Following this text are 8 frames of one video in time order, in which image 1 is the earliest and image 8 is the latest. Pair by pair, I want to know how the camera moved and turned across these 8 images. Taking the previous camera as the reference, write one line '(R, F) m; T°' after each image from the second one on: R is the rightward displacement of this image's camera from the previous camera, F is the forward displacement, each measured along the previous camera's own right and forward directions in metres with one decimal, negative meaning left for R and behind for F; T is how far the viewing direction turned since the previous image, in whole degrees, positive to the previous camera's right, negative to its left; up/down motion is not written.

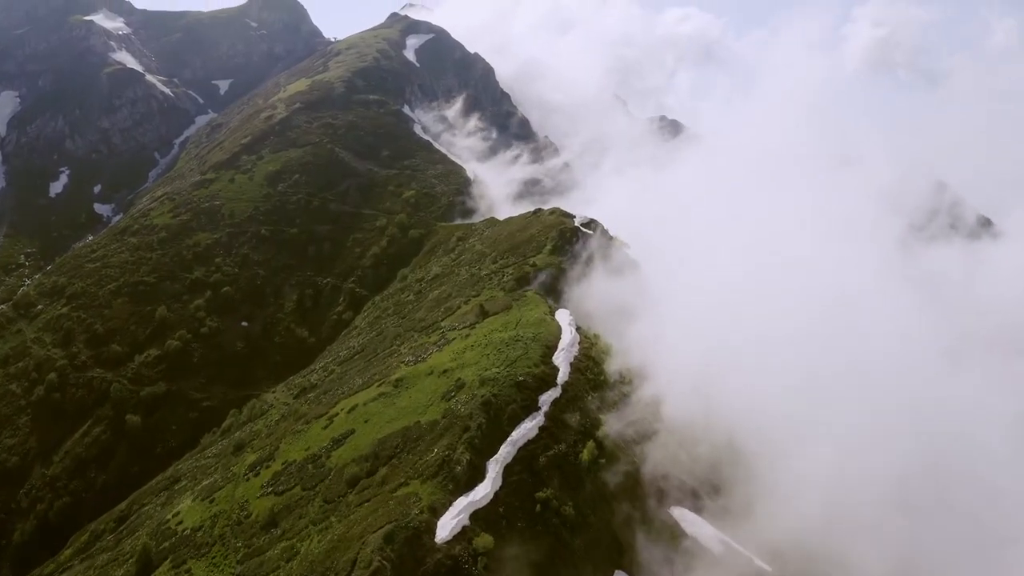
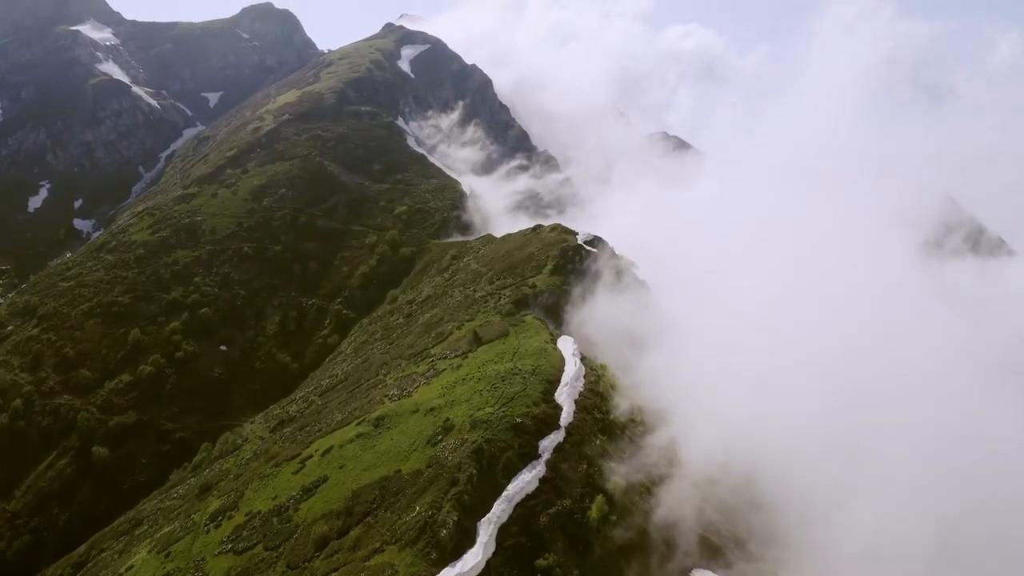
(+0.2, +8.3) m; 0°
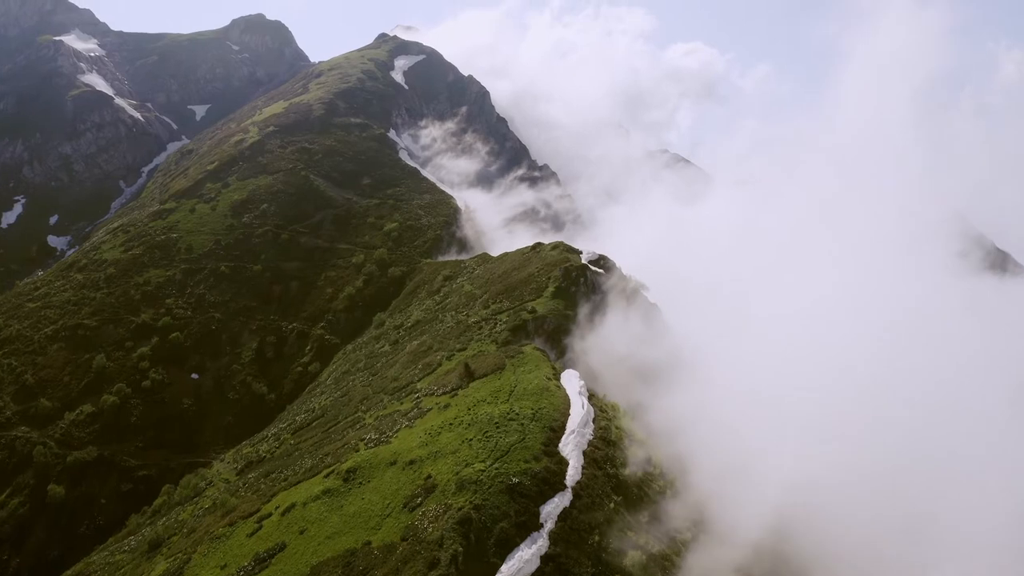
(+0.2, +9.5) m; 0°
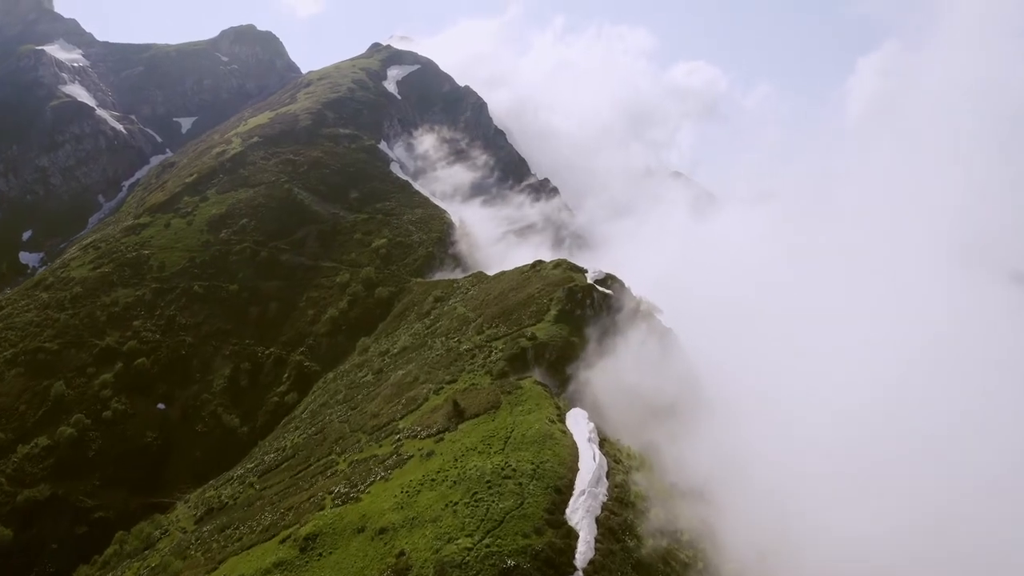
(+0.2, +9.2) m; 0°
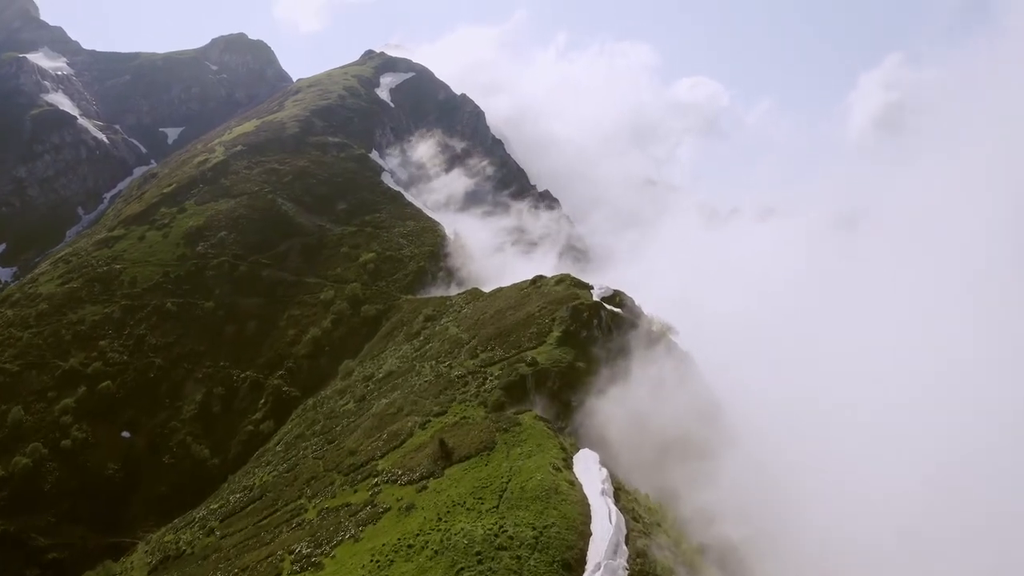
(+0.1, +7.9) m; 0°
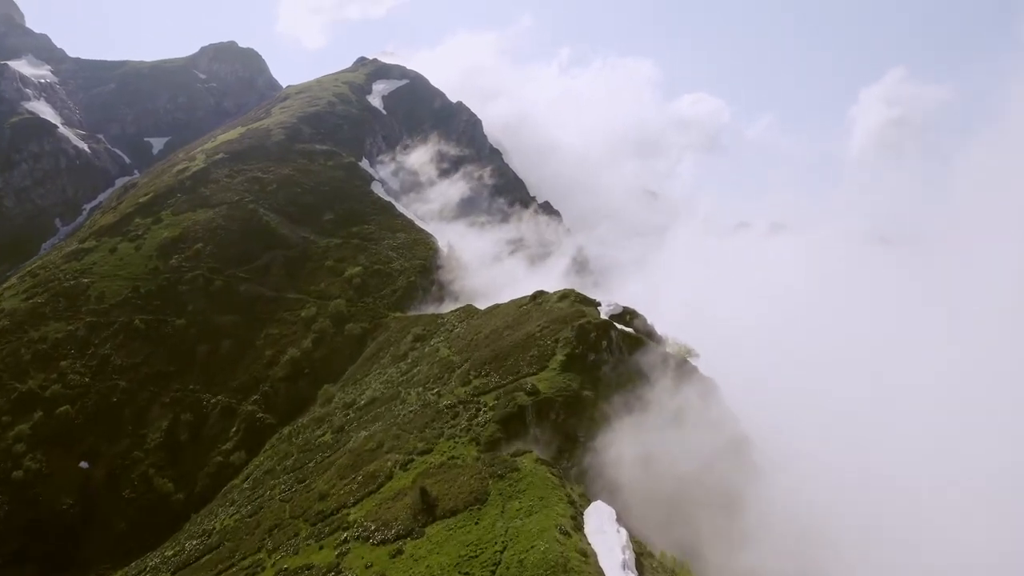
(+0.1, +7.8) m; 0°
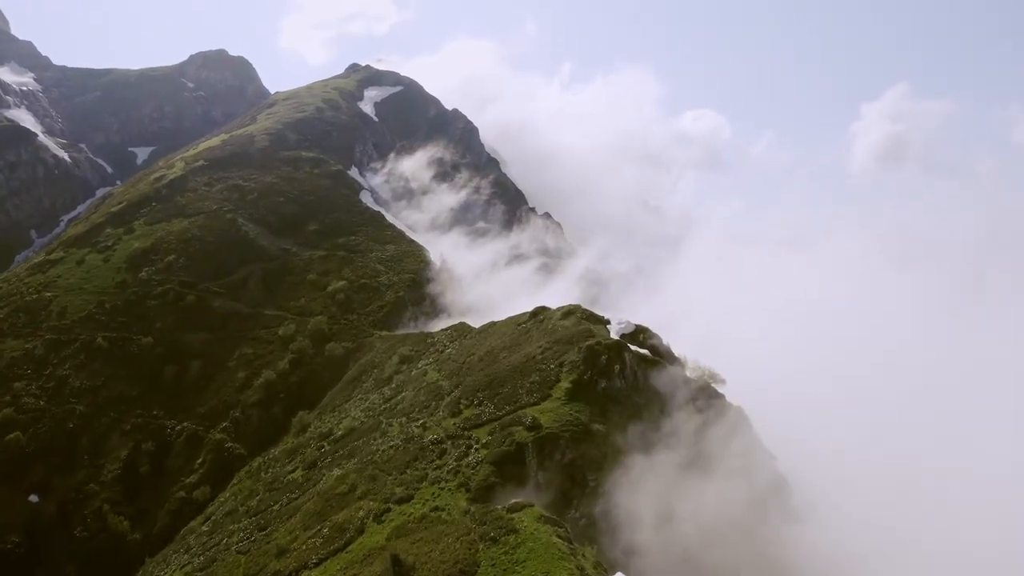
(+0.1, +7.6) m; 0°
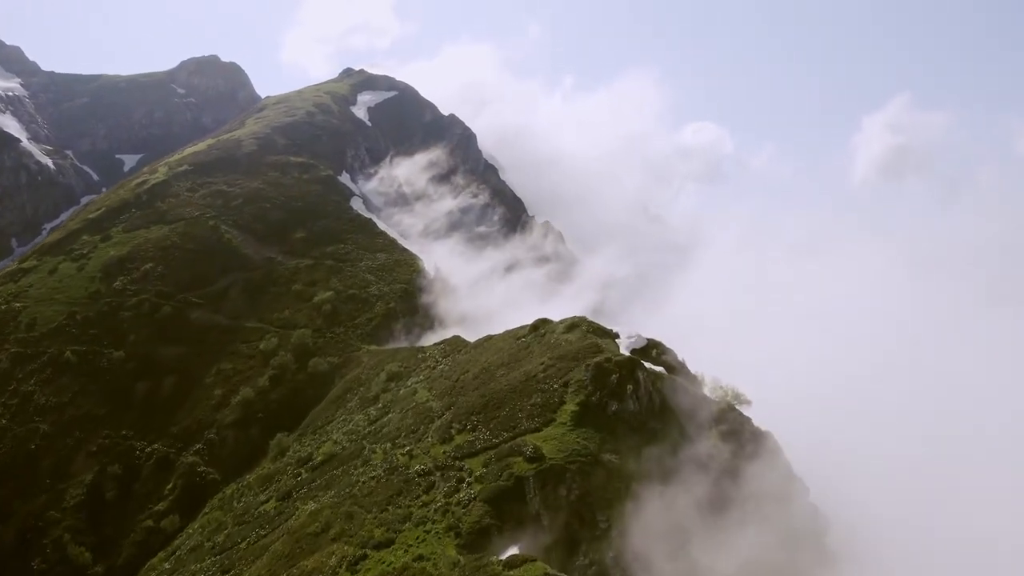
(0.0, +5.5) m; 0°
